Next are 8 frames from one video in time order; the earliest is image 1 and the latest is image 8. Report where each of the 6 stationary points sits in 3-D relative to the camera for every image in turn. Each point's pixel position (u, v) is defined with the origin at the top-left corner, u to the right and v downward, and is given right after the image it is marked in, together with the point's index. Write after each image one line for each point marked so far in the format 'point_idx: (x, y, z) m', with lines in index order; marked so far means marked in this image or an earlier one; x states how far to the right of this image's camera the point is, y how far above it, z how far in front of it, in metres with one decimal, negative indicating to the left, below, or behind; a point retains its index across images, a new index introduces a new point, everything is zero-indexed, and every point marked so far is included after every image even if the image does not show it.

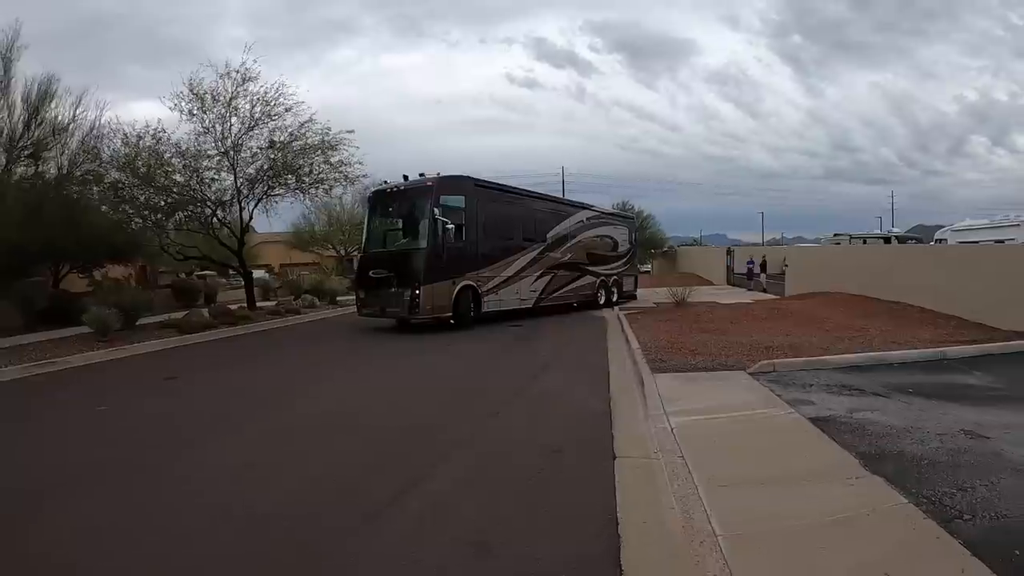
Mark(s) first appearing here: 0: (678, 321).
0: (+3.6, -0.8, +16.7) m
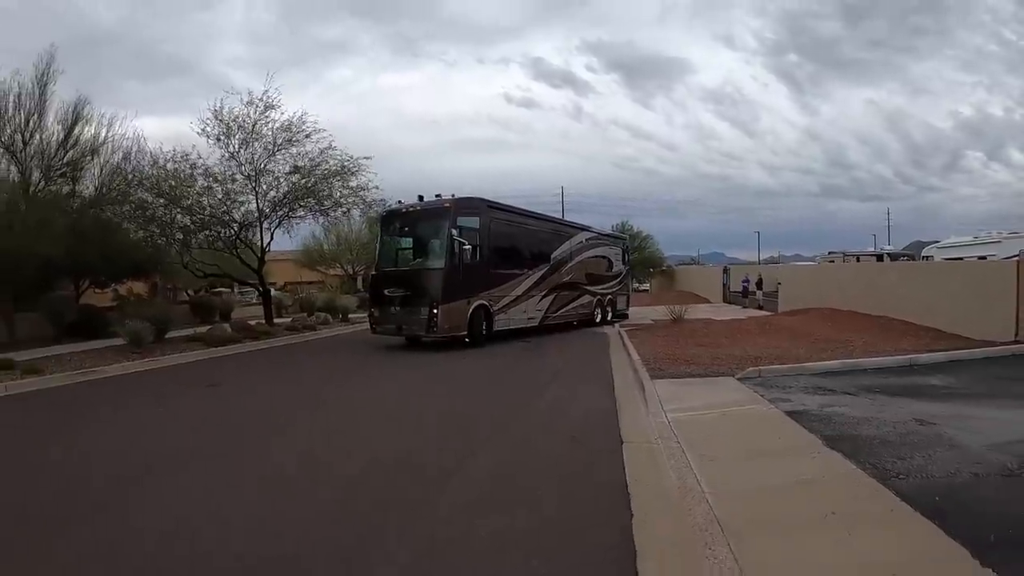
0: (+3.8, -1.1, +17.8) m
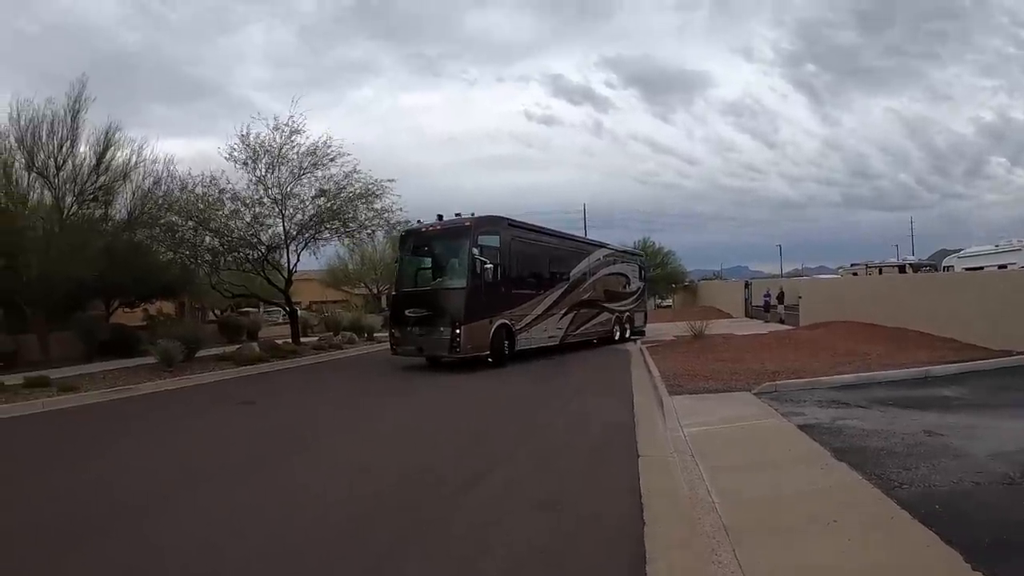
0: (+4.3, -1.5, +18.0) m
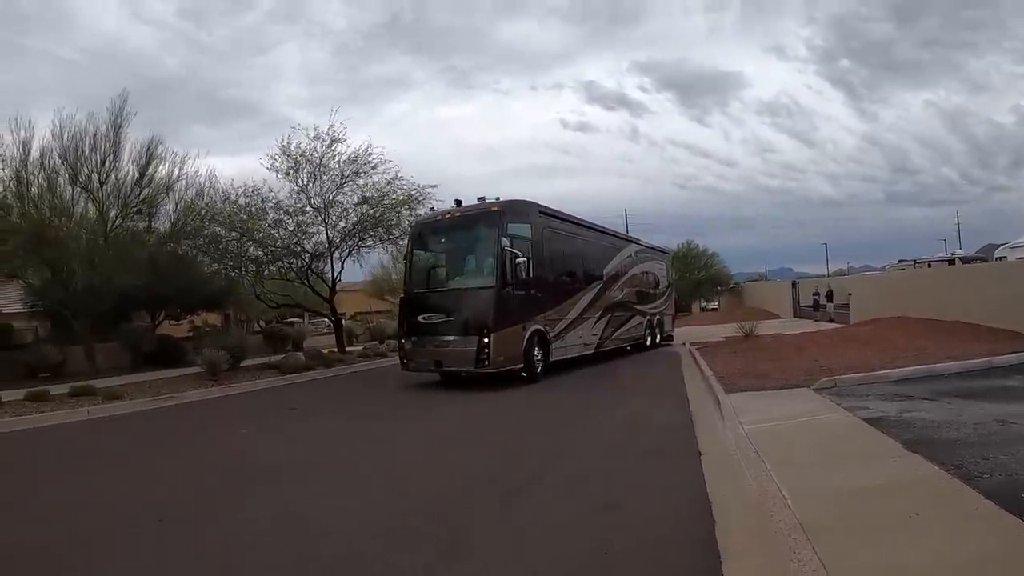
0: (+5.3, -1.4, +17.7) m
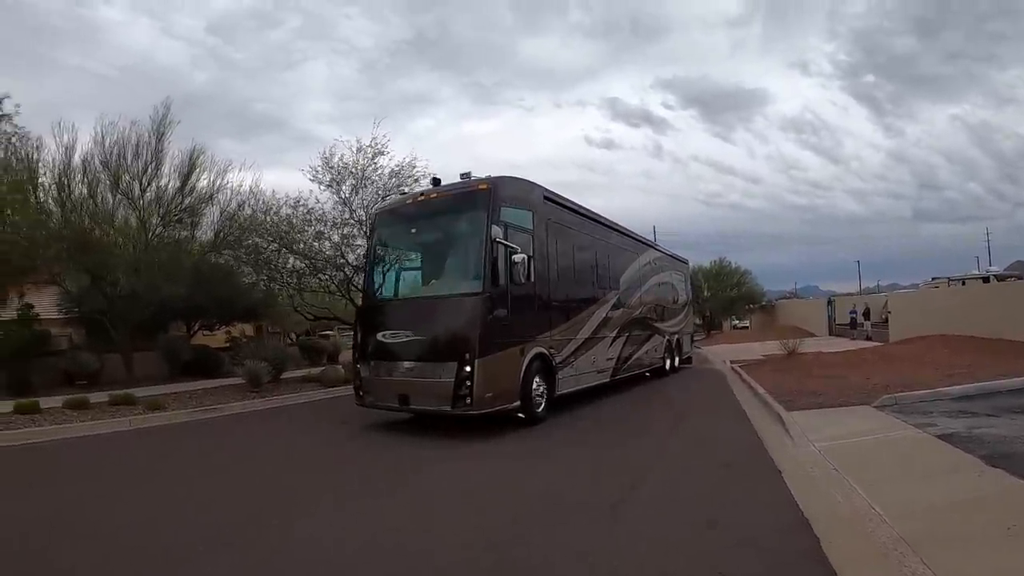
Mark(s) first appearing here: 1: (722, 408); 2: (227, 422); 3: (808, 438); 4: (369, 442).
0: (+6.2, -1.8, +17.7) m
1: (+3.7, -2.1, +13.8) m
2: (-5.9, -2.9, +16.9) m
3: (+3.3, -1.7, +8.9) m
4: (-2.3, -2.5, +12.9) m
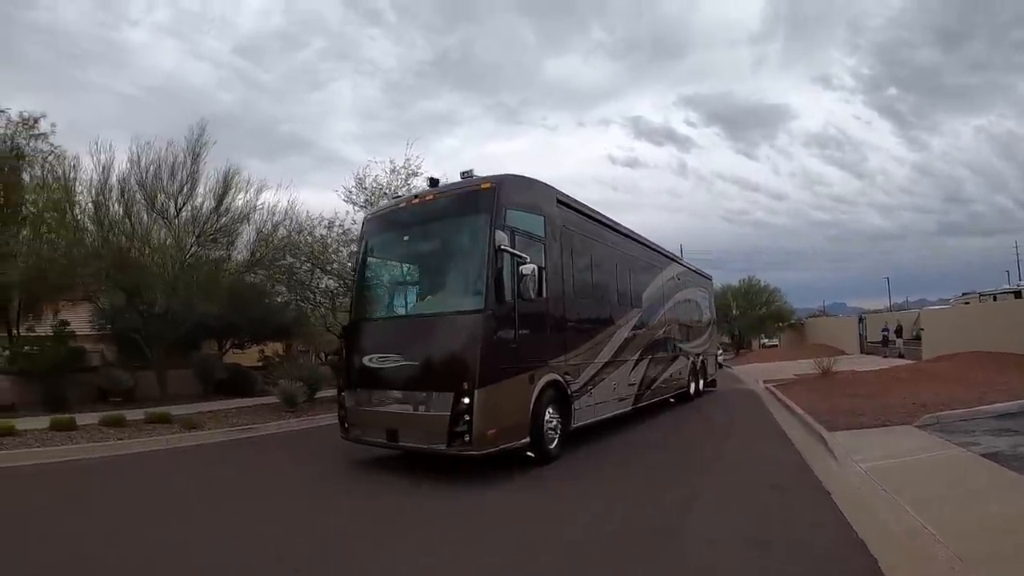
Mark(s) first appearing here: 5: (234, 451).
0: (+7.0, -2.2, +17.8) m
1: (+4.3, -2.4, +13.9) m
2: (-5.1, -3.3, +17.2) m
3: (+3.8, -1.9, +9.1) m
4: (-1.6, -2.9, +13.2) m
5: (-5.4, -3.3, +15.7) m
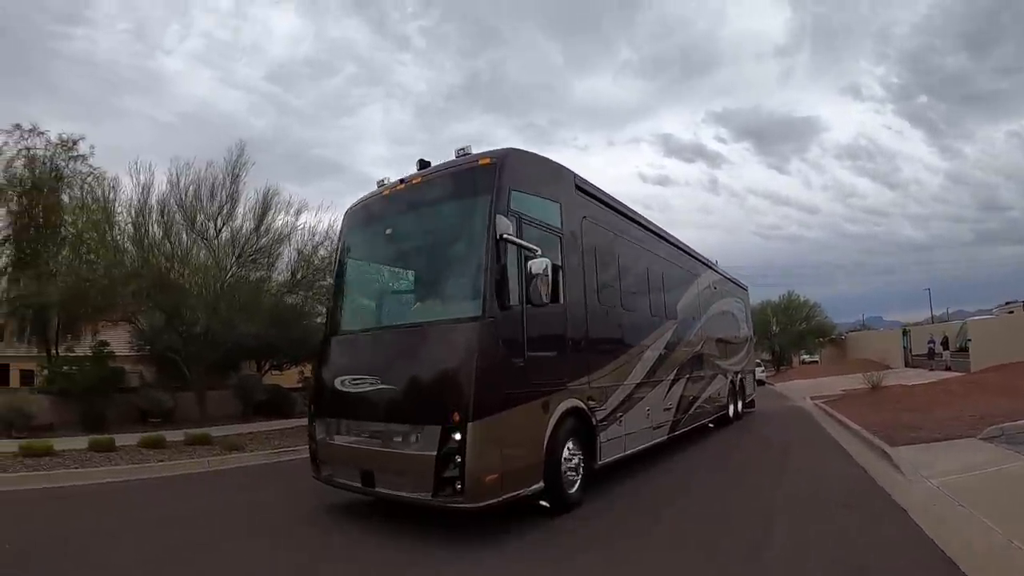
0: (+8.0, -2.5, +17.6) m
1: (+5.3, -2.7, +13.9) m
2: (-4.1, -3.8, +17.5) m
3: (+4.6, -2.1, +9.0) m
4: (-0.7, -3.2, +13.3) m
5: (-4.4, -3.7, +16.0) m
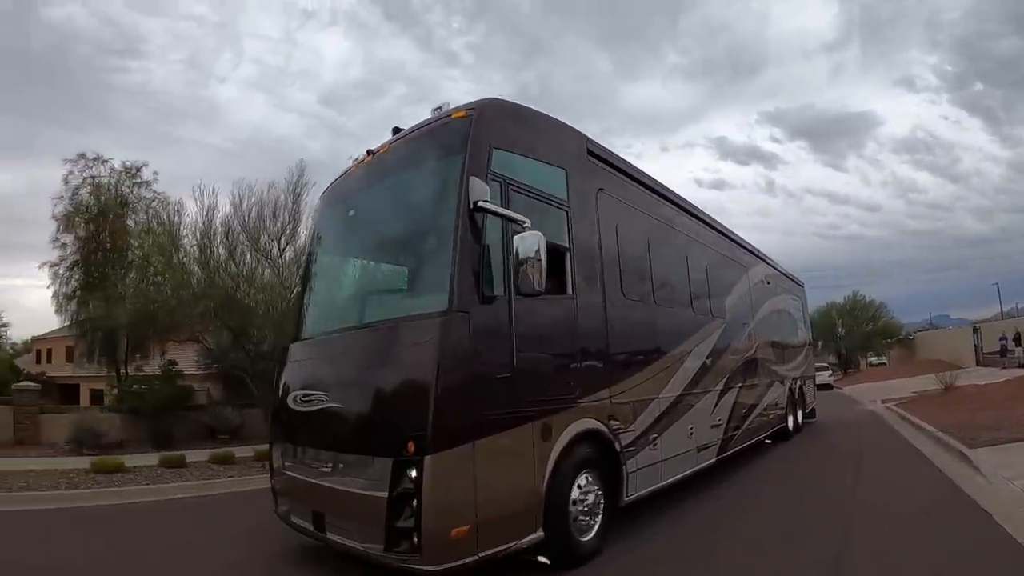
0: (+9.6, -2.5, +17.5) m
1: (+6.6, -2.8, +13.9) m
2: (-2.5, -4.2, +18.1) m
3: (+5.6, -2.1, +9.2) m
4: (+0.6, -3.5, +13.8) m
5: (-2.8, -4.1, +16.7) m
